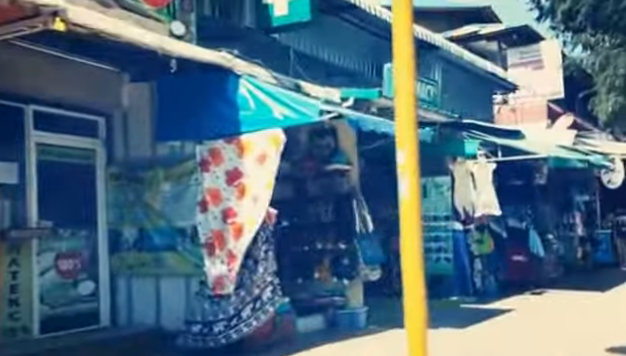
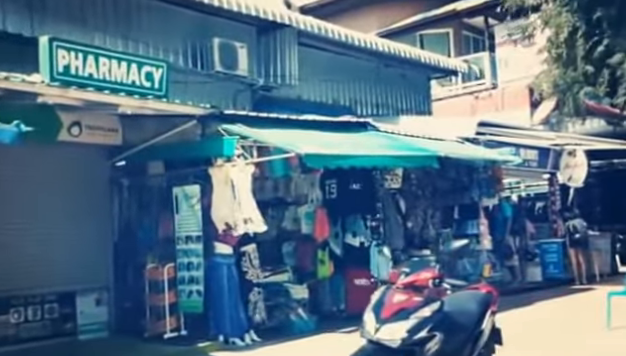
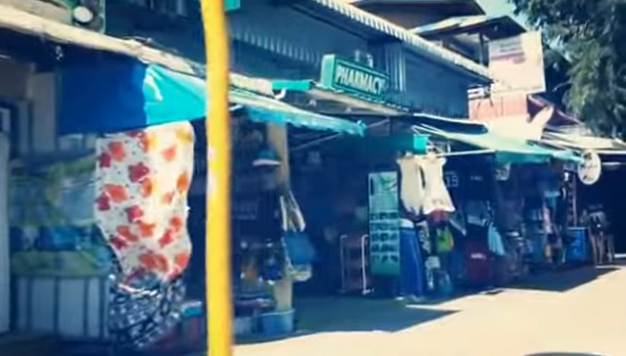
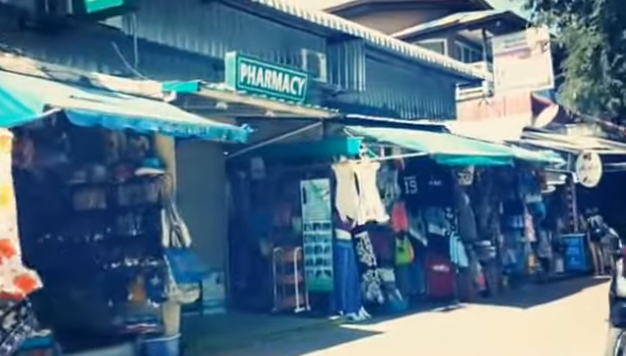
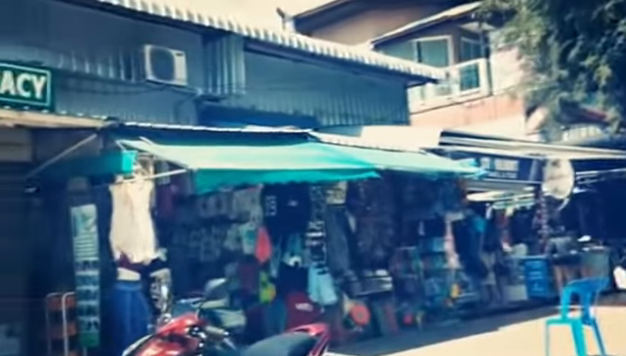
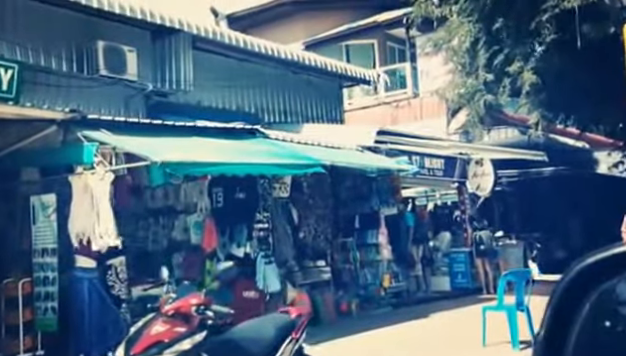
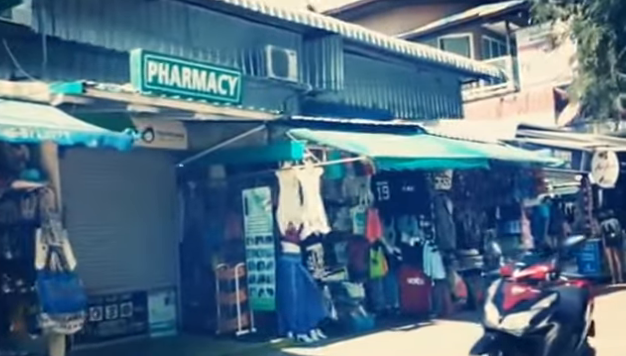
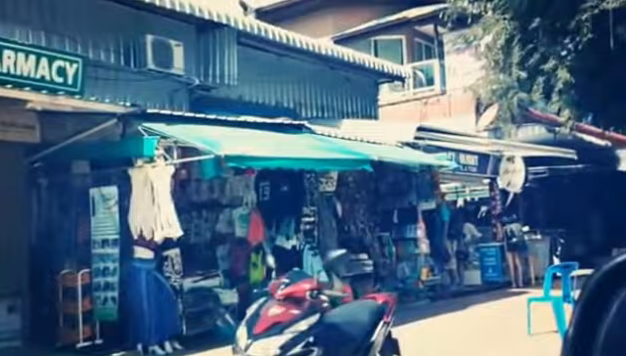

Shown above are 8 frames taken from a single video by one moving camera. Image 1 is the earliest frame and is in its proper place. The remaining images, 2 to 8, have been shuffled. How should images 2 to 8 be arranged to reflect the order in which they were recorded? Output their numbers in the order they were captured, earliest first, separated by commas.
3, 4, 7, 2, 8, 6, 5
